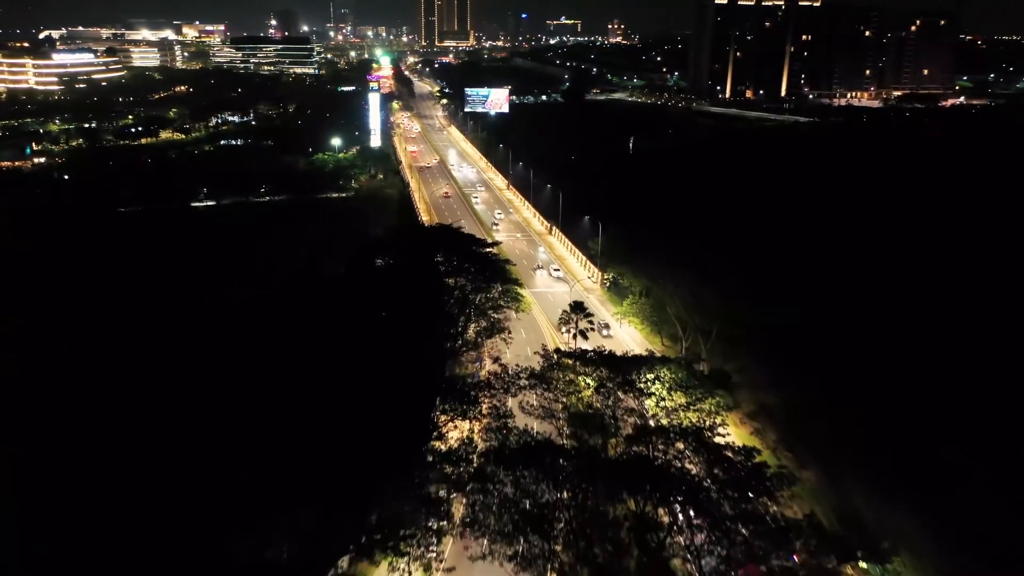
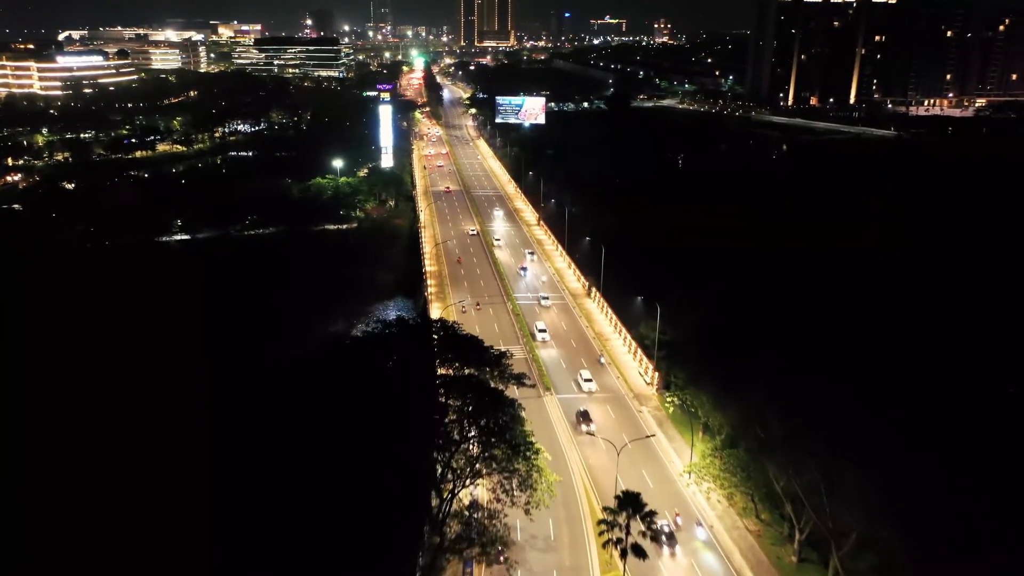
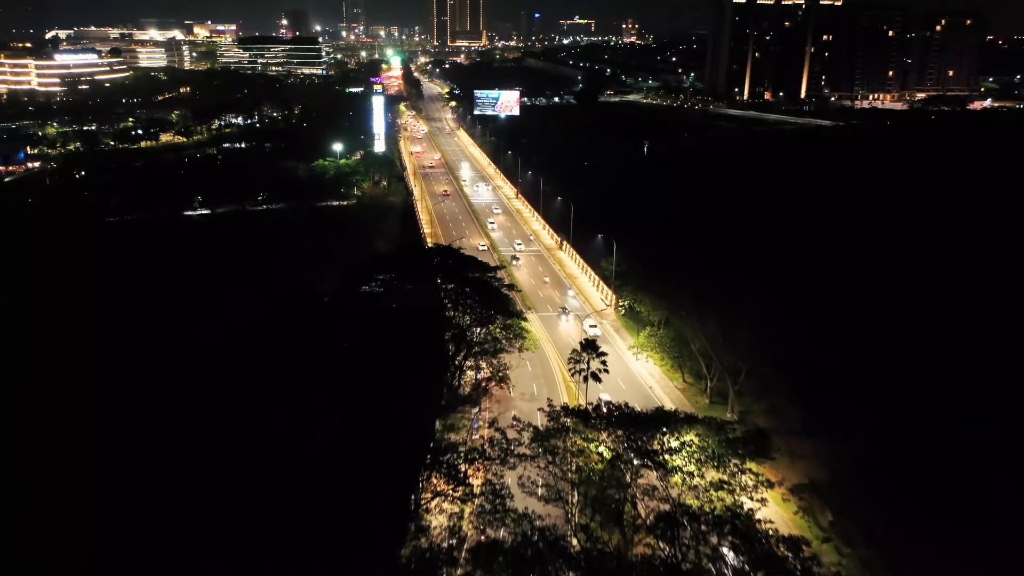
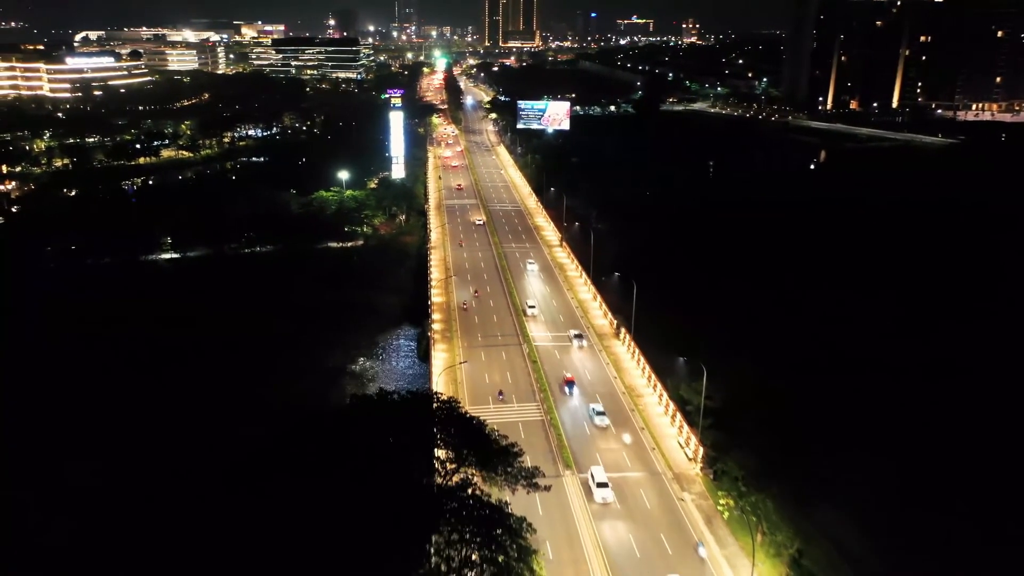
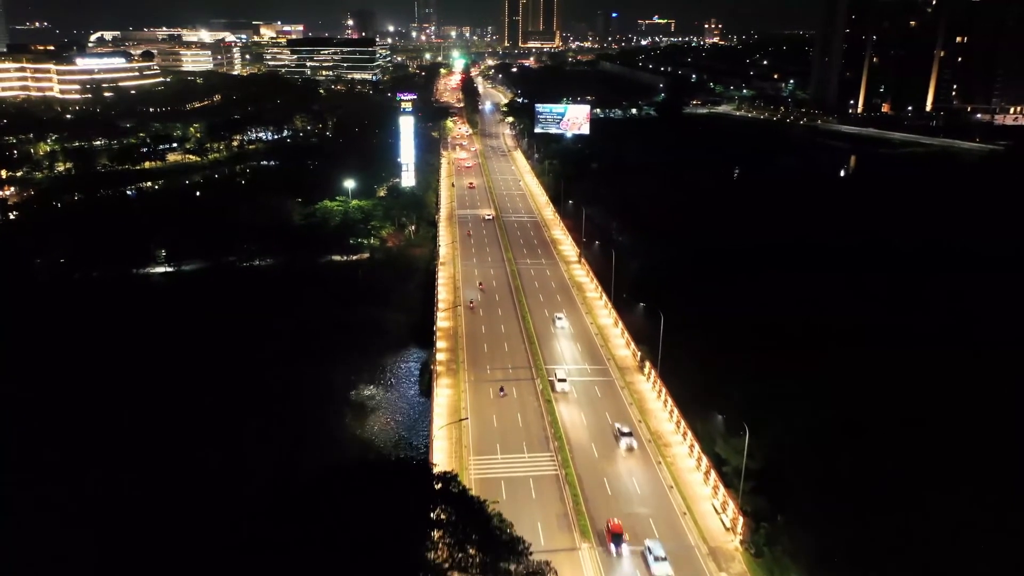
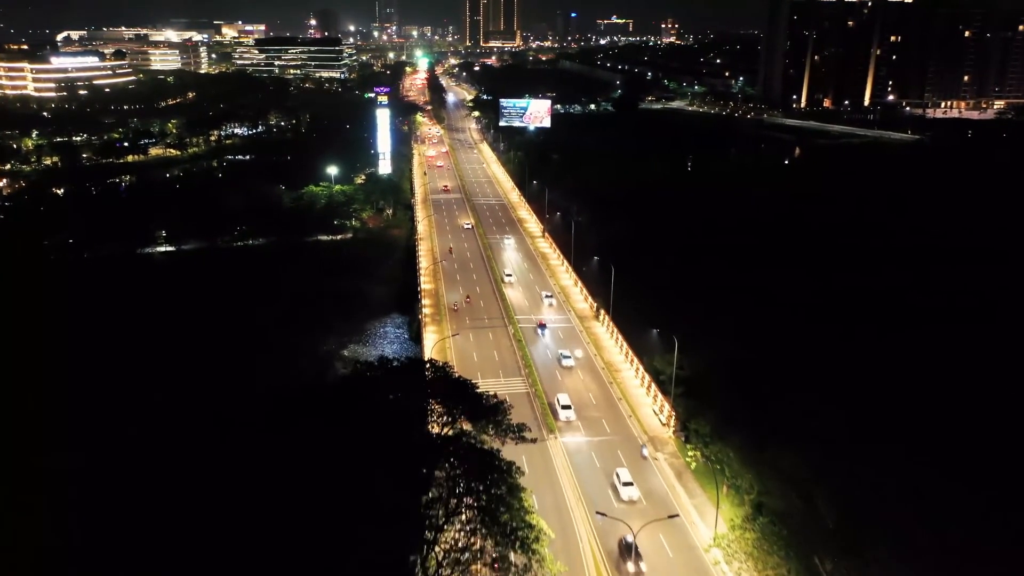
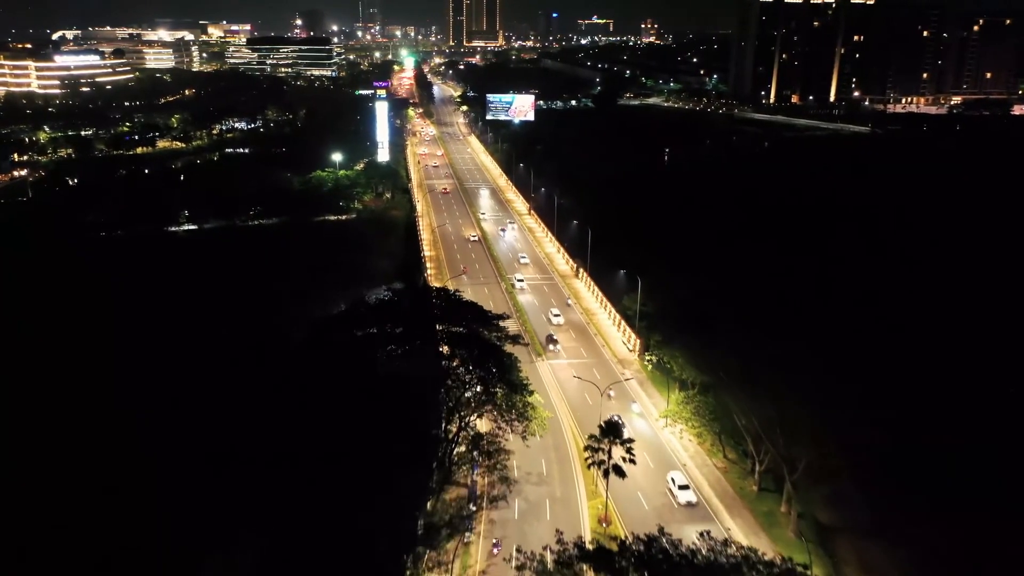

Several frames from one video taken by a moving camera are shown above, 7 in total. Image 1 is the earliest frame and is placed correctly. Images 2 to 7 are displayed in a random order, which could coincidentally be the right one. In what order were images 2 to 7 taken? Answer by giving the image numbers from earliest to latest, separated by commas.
3, 7, 2, 6, 4, 5
